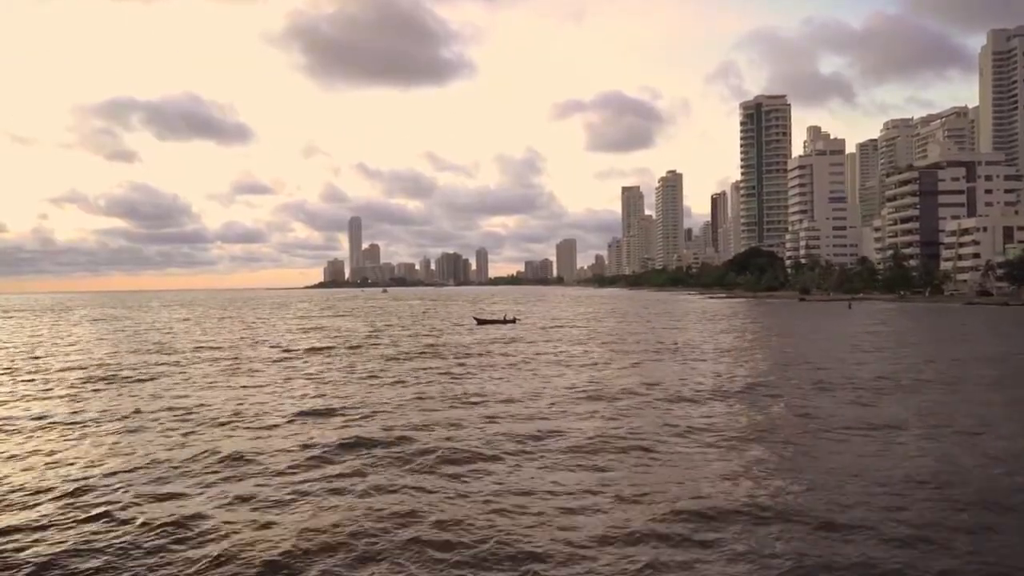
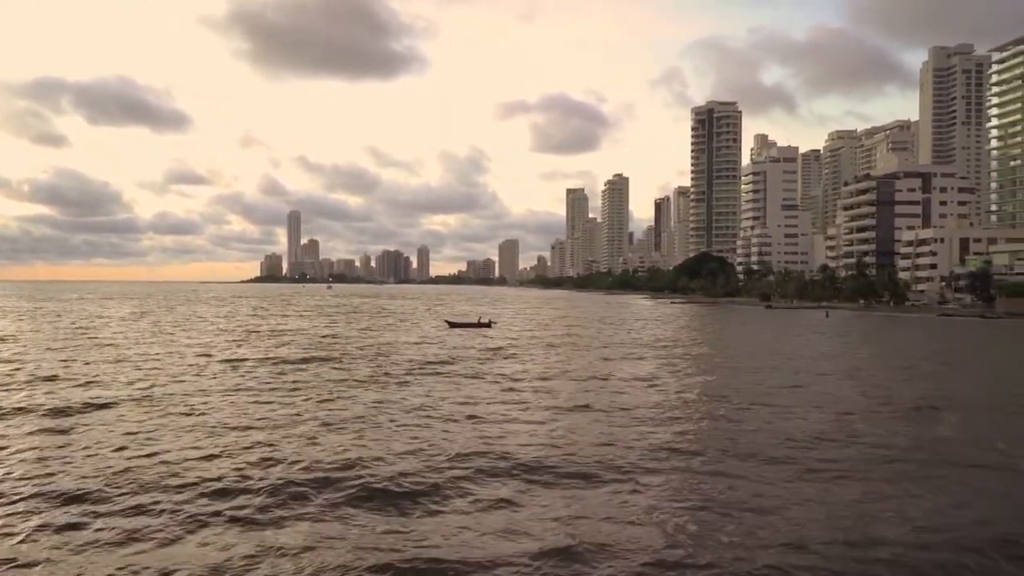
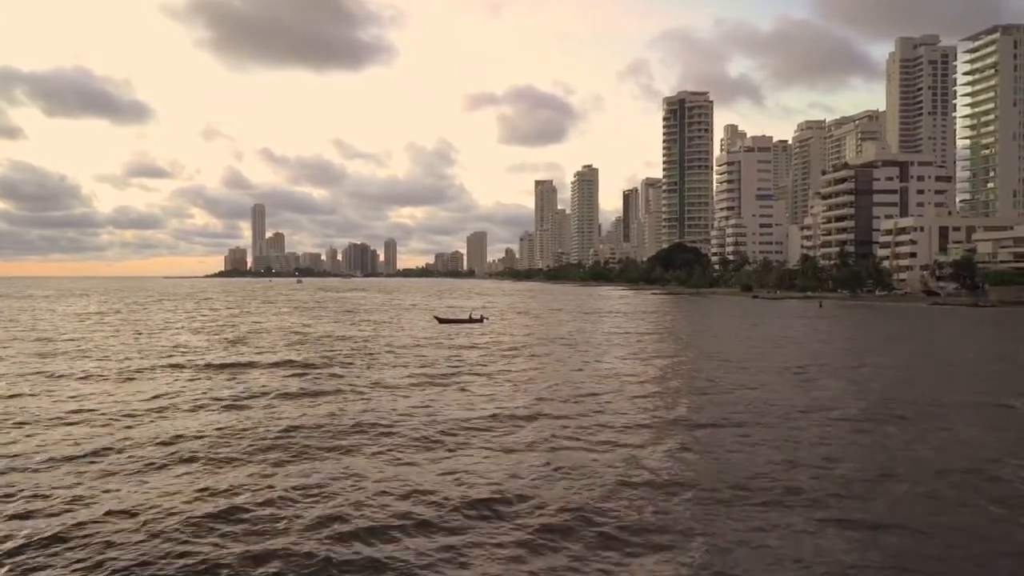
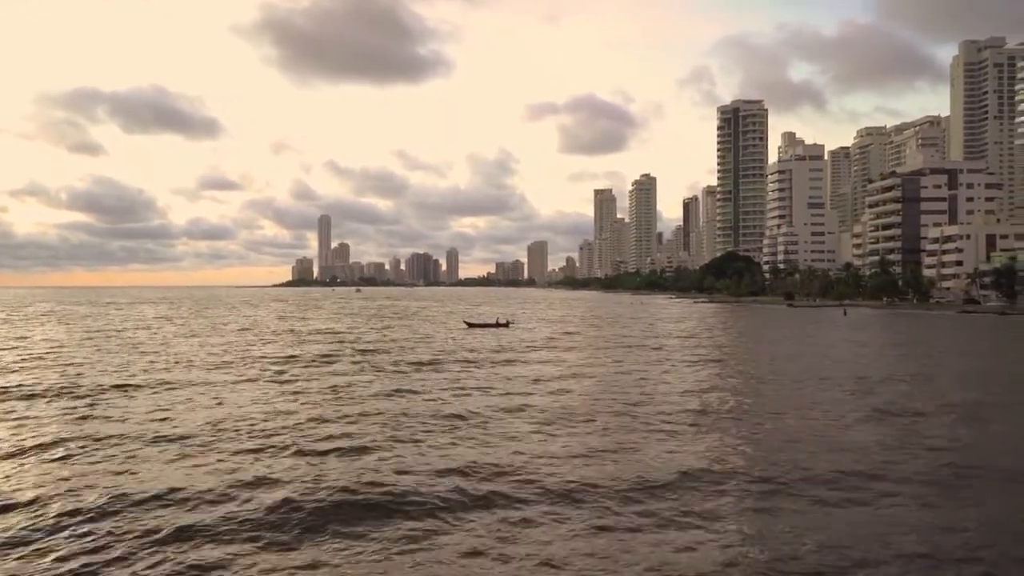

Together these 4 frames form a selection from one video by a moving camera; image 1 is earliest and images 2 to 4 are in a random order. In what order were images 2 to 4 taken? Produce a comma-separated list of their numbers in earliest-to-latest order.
4, 2, 3
